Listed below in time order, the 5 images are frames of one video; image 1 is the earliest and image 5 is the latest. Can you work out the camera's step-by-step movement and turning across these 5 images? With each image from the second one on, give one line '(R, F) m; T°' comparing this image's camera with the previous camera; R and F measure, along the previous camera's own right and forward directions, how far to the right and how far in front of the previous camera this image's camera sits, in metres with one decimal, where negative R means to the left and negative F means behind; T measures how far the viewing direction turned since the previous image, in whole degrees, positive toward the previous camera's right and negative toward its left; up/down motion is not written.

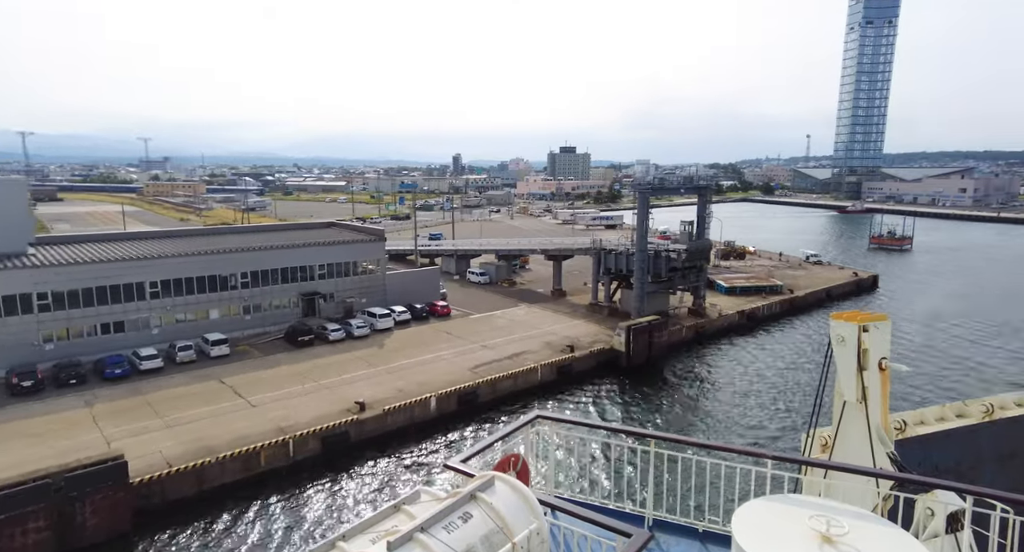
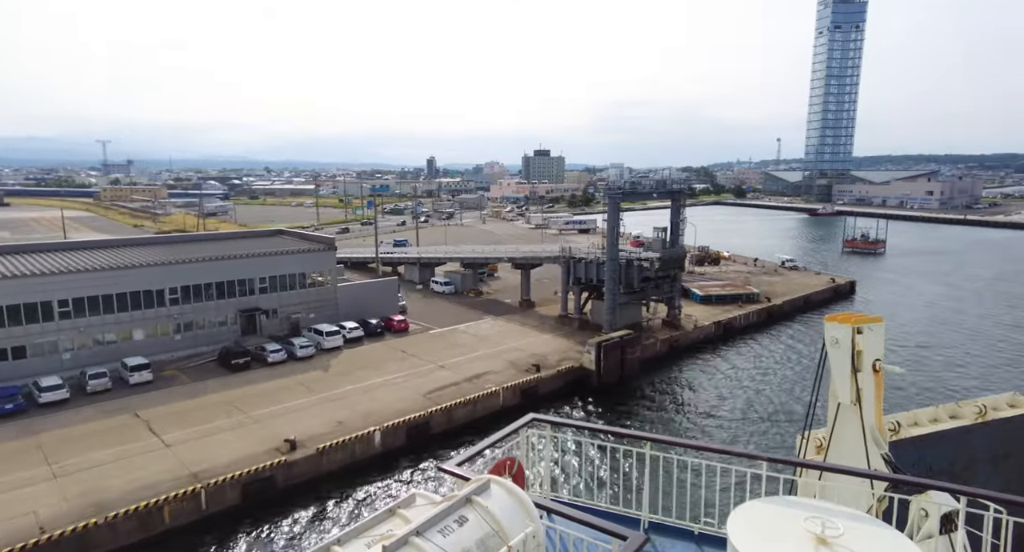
(+0.3, +1.0) m; +2°
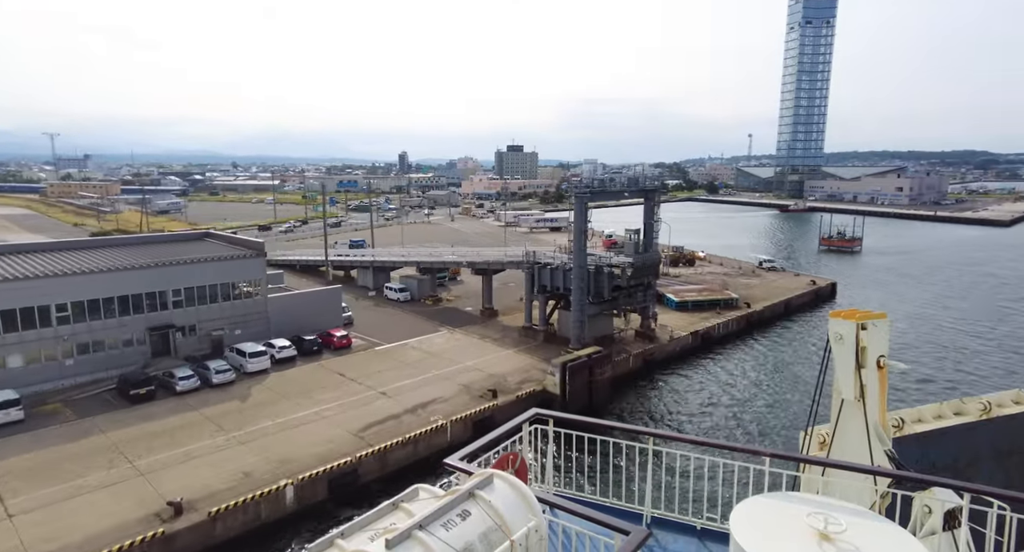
(+0.3, +1.4) m; +2°
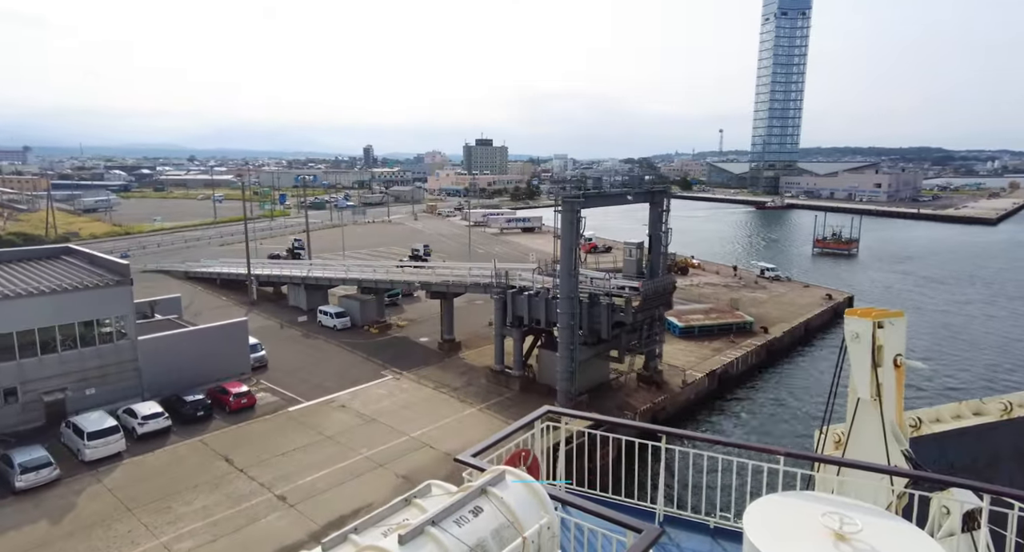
(+0.1, +3.1) m; +3°
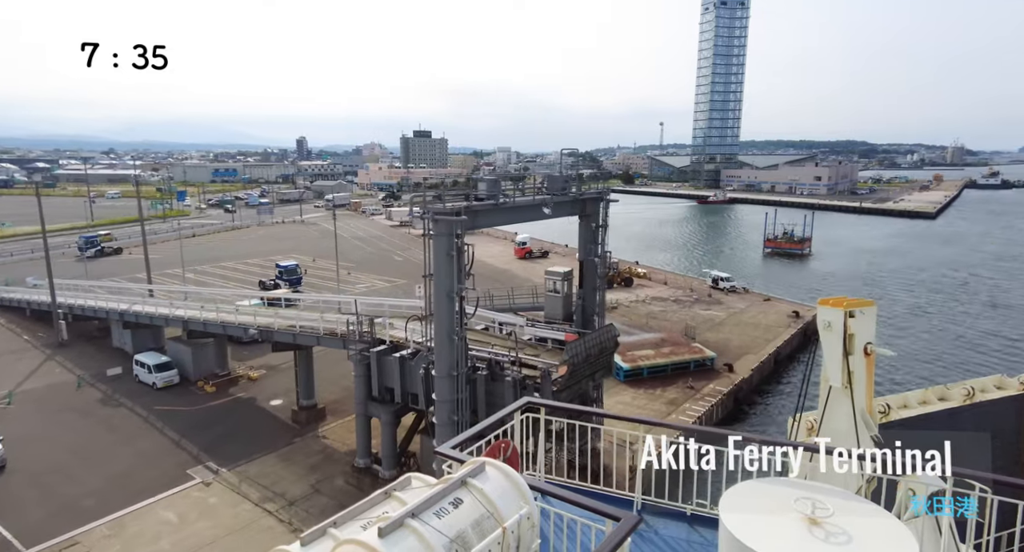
(+0.8, +3.1) m; +5°
